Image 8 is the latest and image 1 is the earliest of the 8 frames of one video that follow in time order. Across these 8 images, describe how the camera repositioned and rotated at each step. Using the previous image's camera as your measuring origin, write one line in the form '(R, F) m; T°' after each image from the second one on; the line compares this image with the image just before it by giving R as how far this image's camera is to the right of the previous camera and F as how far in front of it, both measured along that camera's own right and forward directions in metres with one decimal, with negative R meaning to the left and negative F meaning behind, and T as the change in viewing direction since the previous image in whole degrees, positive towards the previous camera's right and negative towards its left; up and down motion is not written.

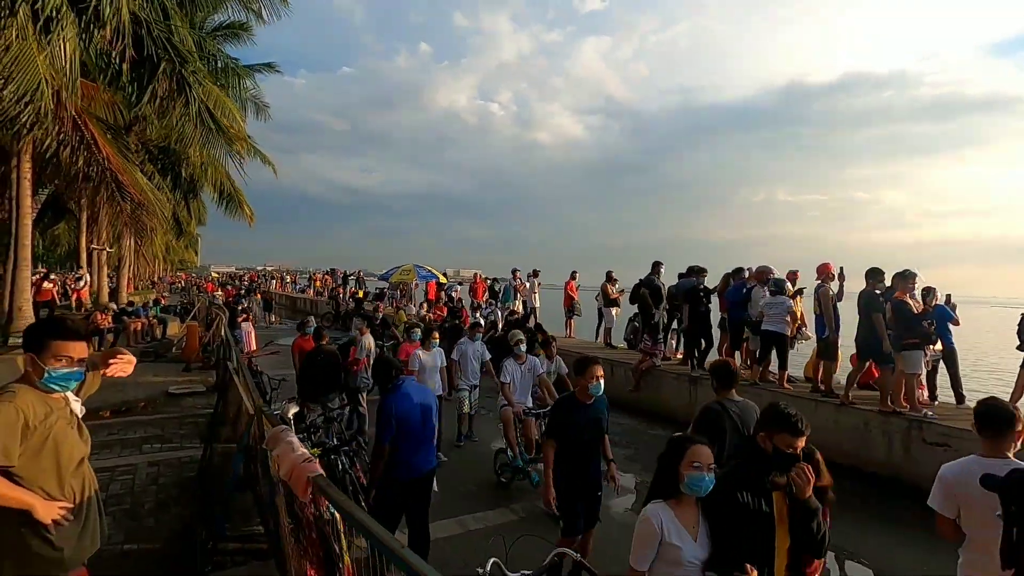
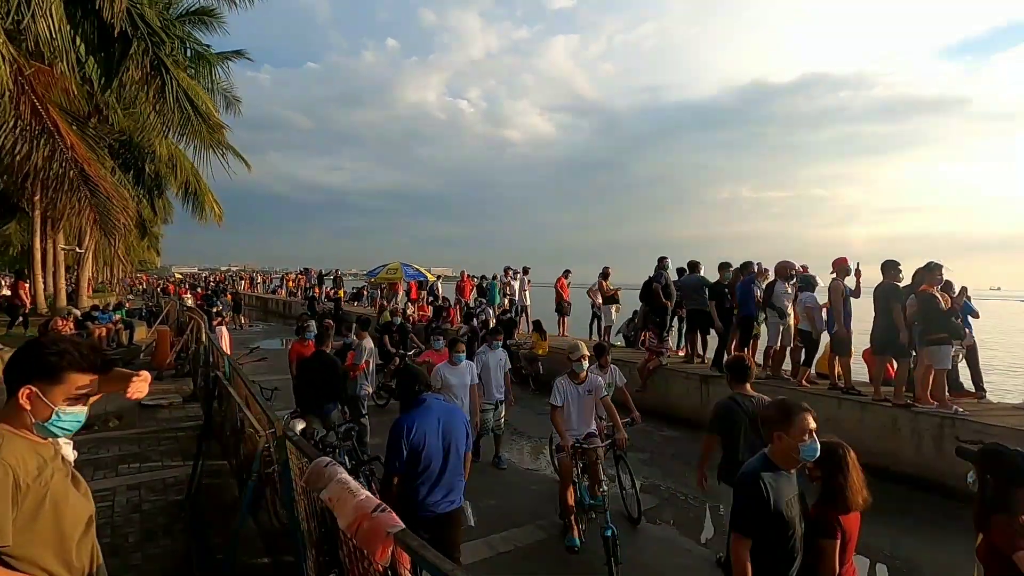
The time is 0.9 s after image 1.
(-0.5, +0.5) m; +3°
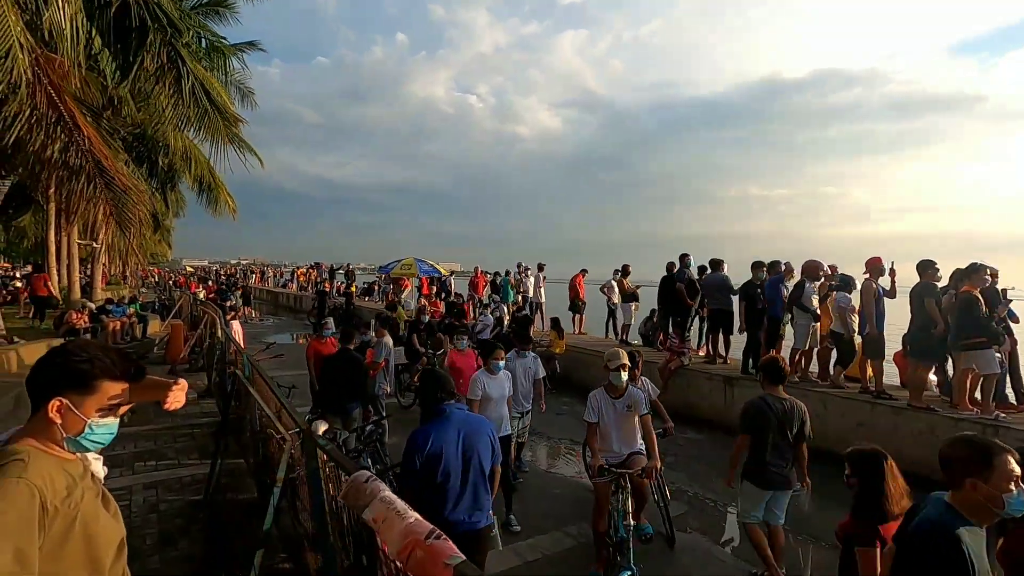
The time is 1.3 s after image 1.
(-0.2, +0.2) m; -1°
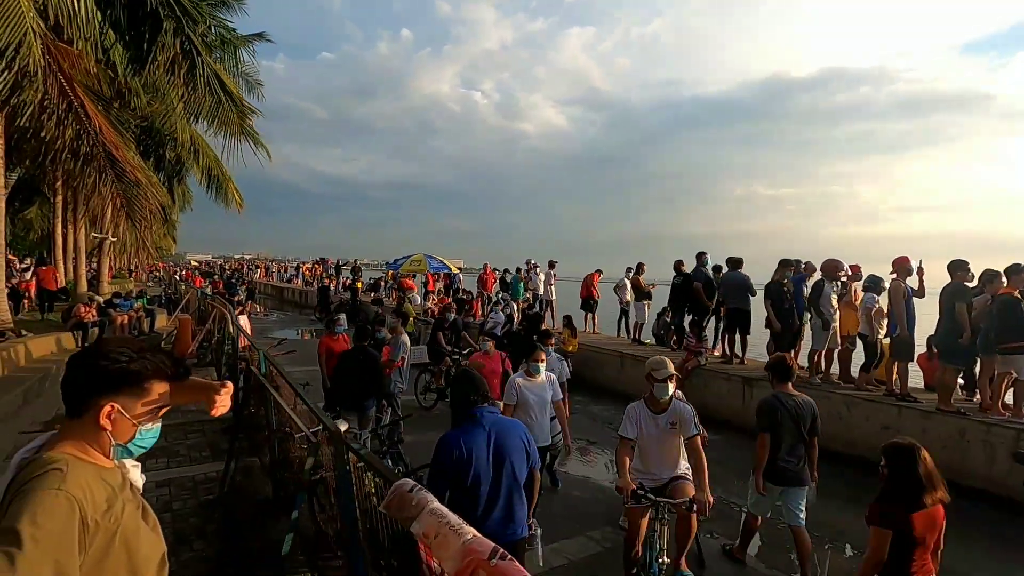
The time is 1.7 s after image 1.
(-0.2, +0.1) m; 0°
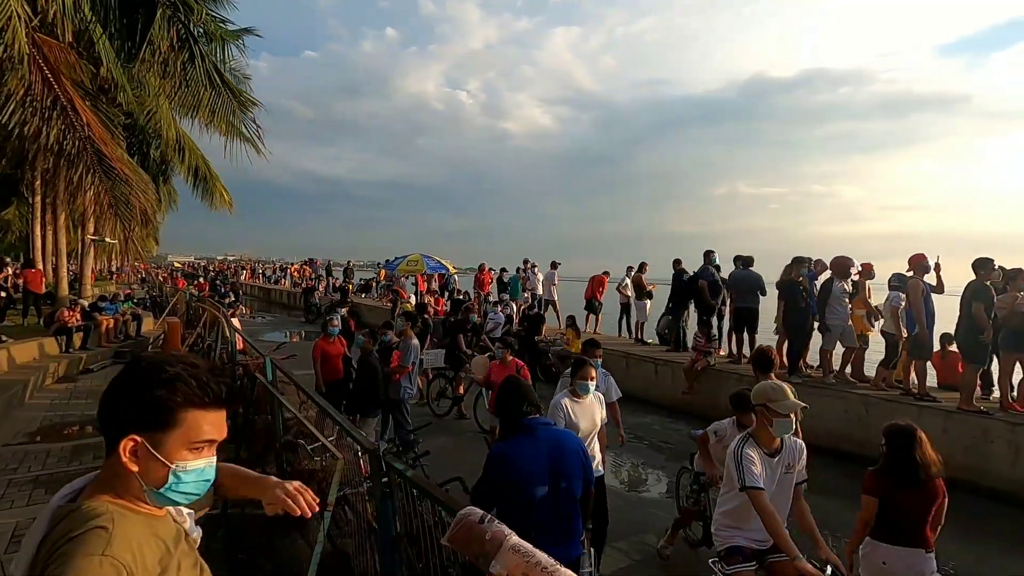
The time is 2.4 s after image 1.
(-0.3, +0.2) m; +1°
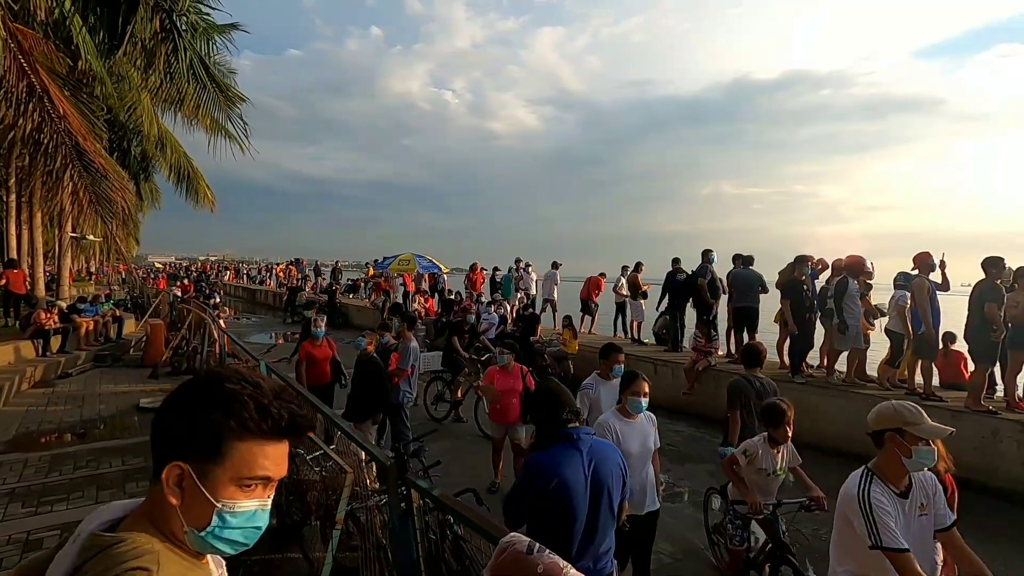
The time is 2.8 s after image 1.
(-0.2, +0.2) m; +1°
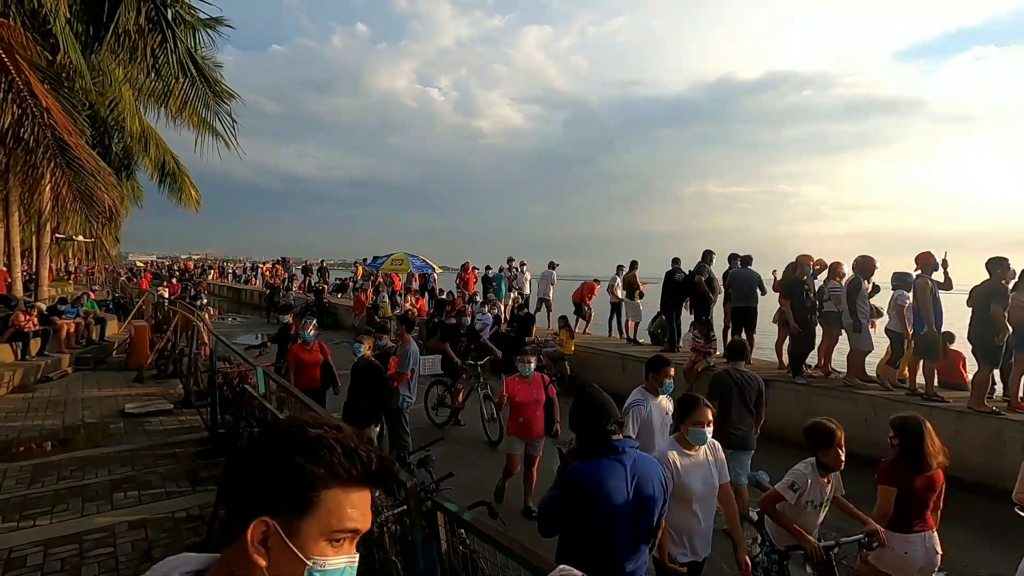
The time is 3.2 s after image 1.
(-0.2, +0.2) m; +1°
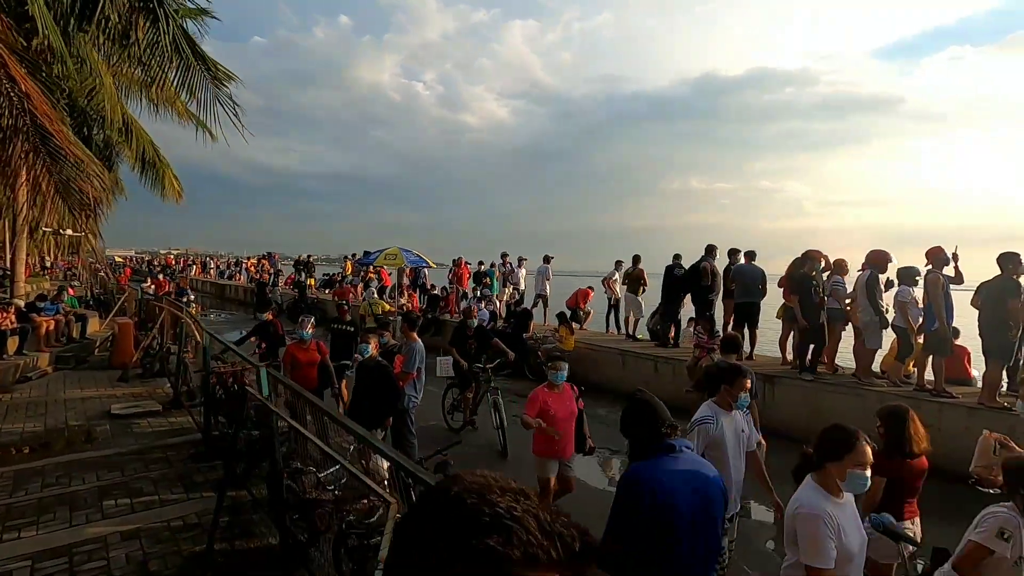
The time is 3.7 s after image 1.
(-0.2, +0.2) m; +2°
